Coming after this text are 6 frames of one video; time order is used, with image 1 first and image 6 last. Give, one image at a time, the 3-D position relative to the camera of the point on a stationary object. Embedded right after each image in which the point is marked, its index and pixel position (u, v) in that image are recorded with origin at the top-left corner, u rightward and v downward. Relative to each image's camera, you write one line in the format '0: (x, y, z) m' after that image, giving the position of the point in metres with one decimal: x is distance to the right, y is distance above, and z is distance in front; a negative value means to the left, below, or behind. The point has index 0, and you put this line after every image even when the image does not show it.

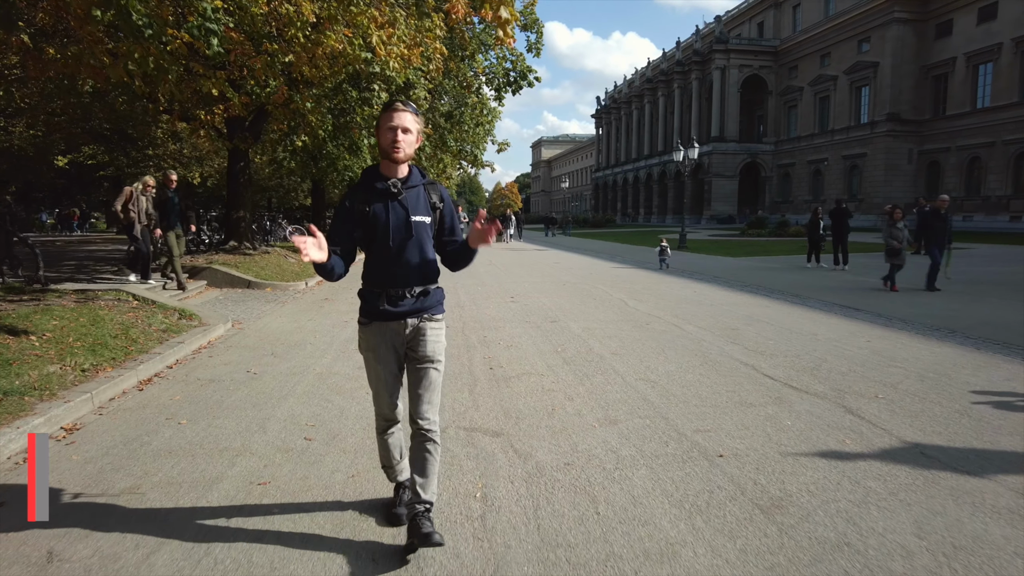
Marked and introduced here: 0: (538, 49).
0: (+0.7, +6.6, +18.6) m
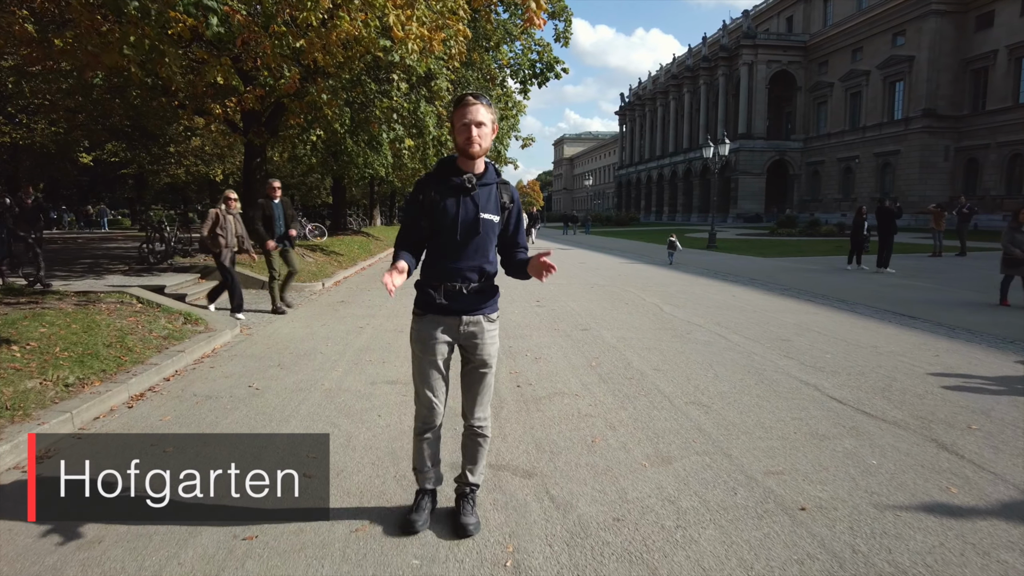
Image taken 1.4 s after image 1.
0: (+1.4, +6.5, +17.8) m
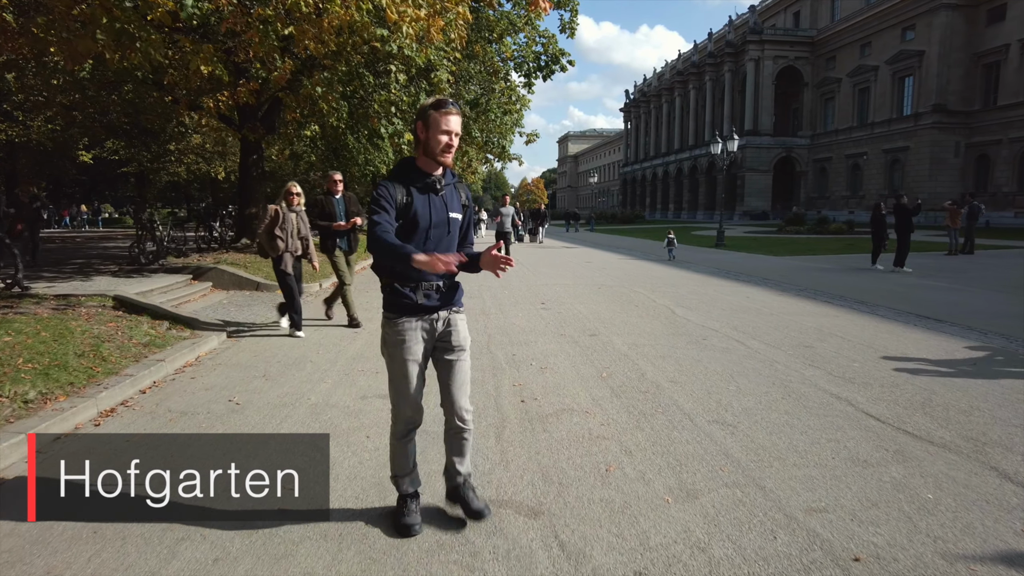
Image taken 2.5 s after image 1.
0: (+1.5, +6.5, +17.3) m
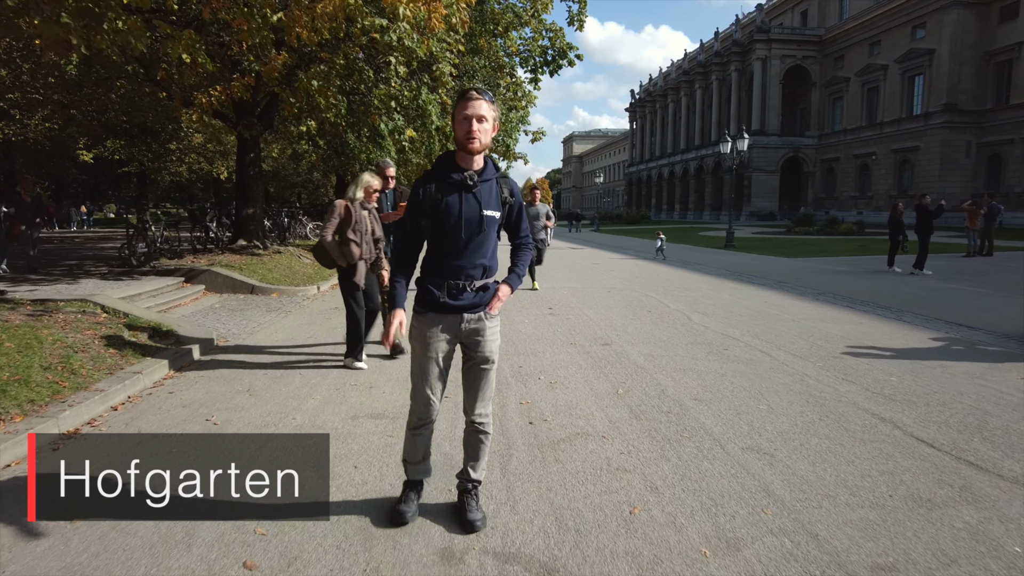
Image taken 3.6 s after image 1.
0: (+1.6, +6.5, +16.7) m
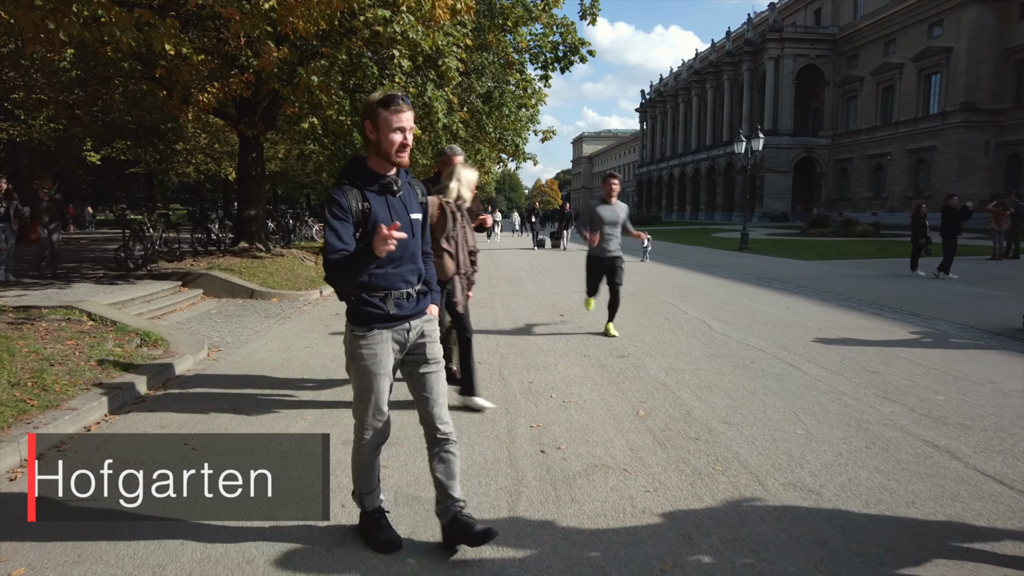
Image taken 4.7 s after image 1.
0: (+1.9, +6.4, +16.2) m
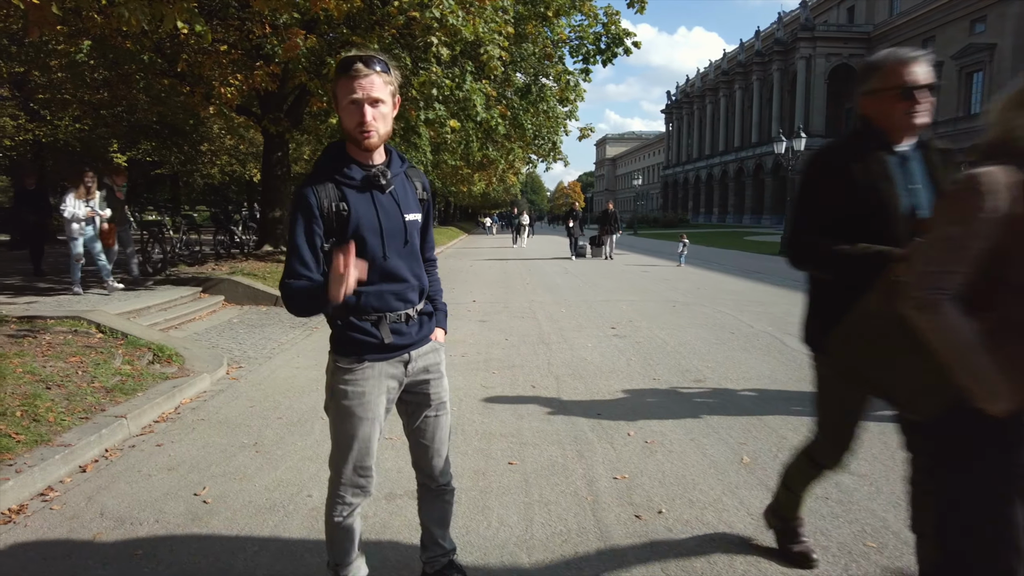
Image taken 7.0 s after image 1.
0: (+2.7, +6.2, +15.3) m
